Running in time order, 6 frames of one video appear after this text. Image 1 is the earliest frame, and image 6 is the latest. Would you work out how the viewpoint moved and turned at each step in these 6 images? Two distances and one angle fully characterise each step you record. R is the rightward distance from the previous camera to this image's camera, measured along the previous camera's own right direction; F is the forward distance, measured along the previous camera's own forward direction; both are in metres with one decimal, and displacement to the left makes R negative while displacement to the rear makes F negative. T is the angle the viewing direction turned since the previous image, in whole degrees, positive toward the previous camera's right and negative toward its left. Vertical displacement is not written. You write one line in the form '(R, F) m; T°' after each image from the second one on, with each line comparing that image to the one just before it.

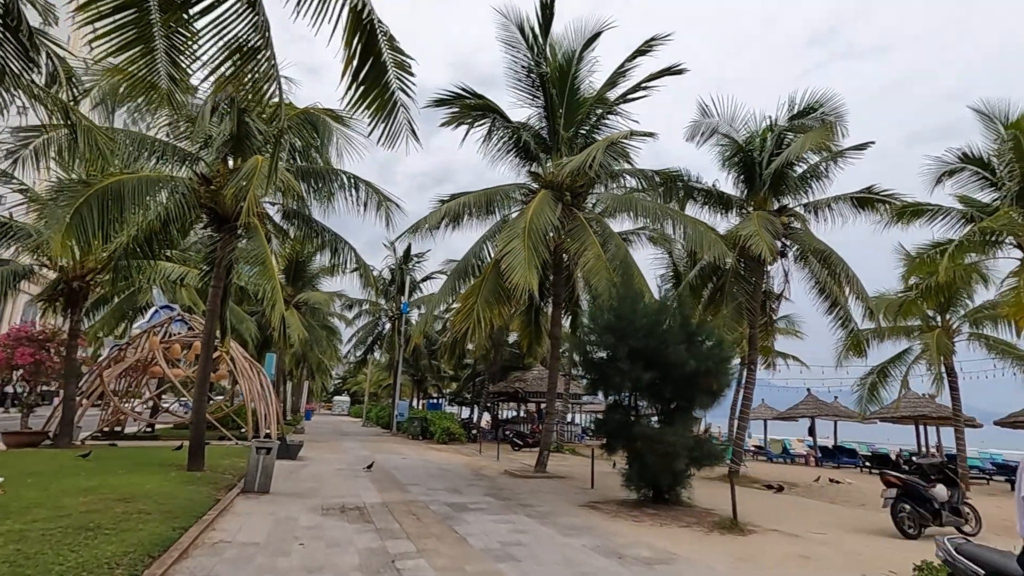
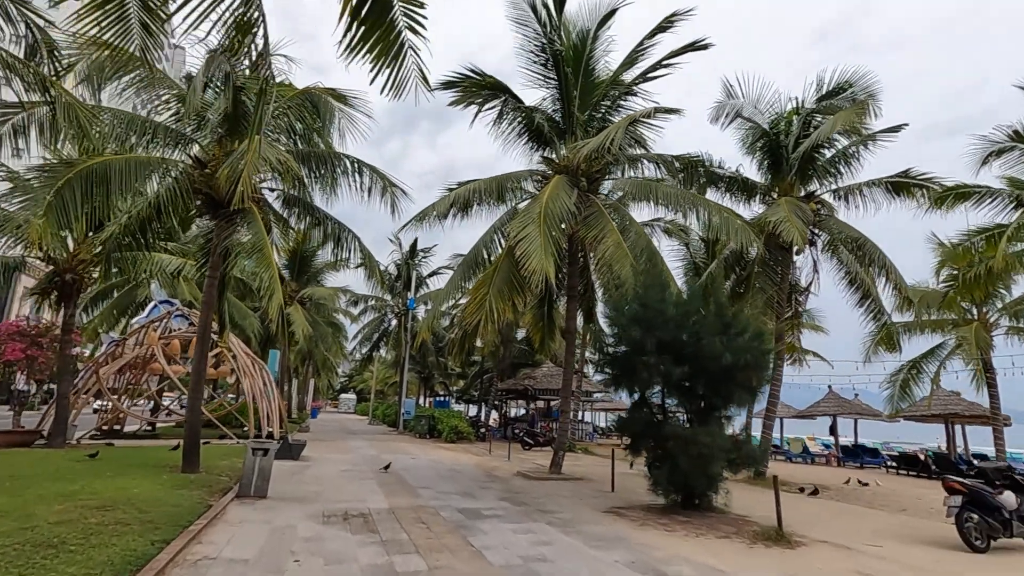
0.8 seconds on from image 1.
(-0.2, +0.8) m; -1°
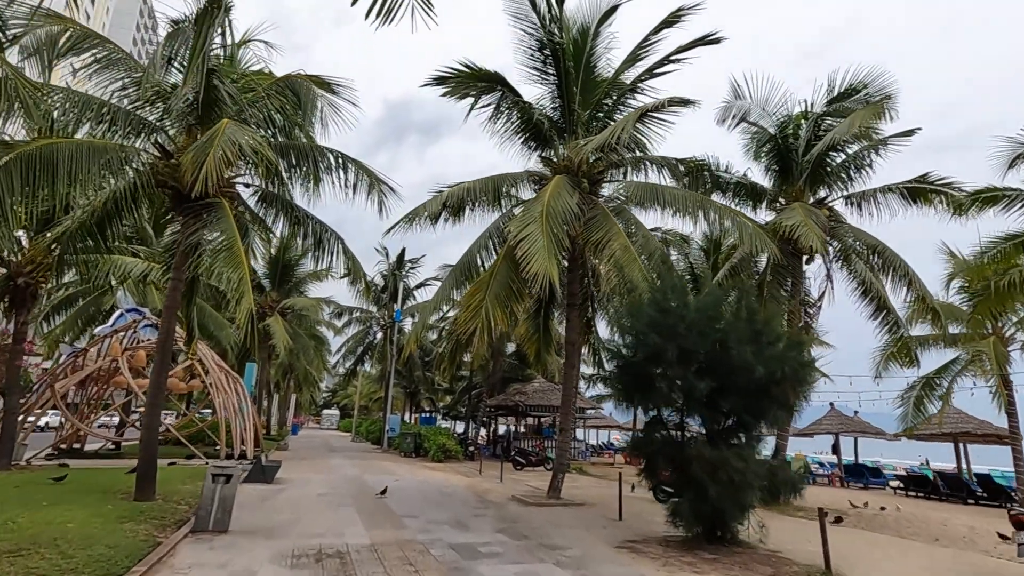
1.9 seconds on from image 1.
(-0.2, +1.1) m; +1°
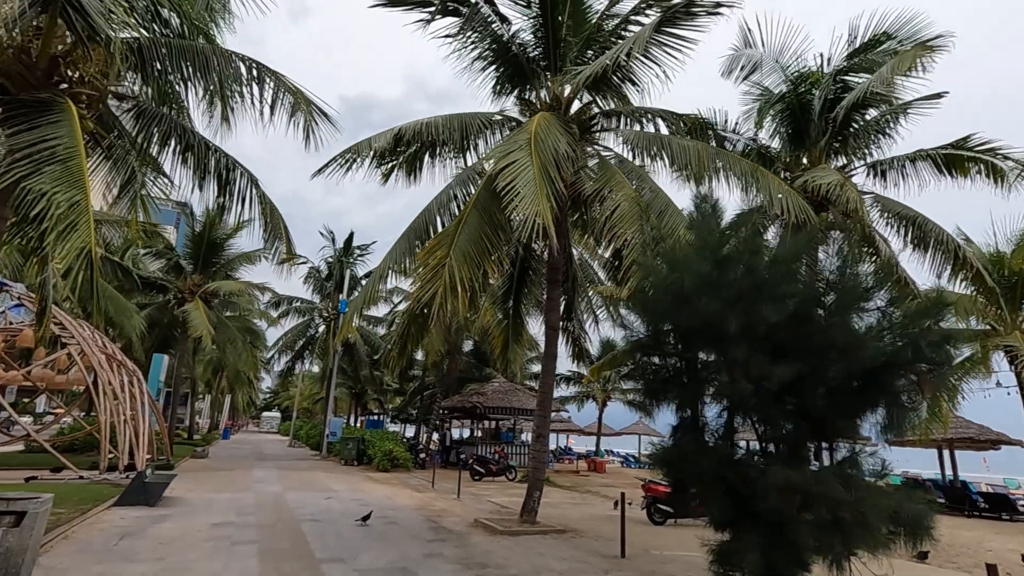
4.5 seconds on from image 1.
(-0.3, +2.9) m; +5°
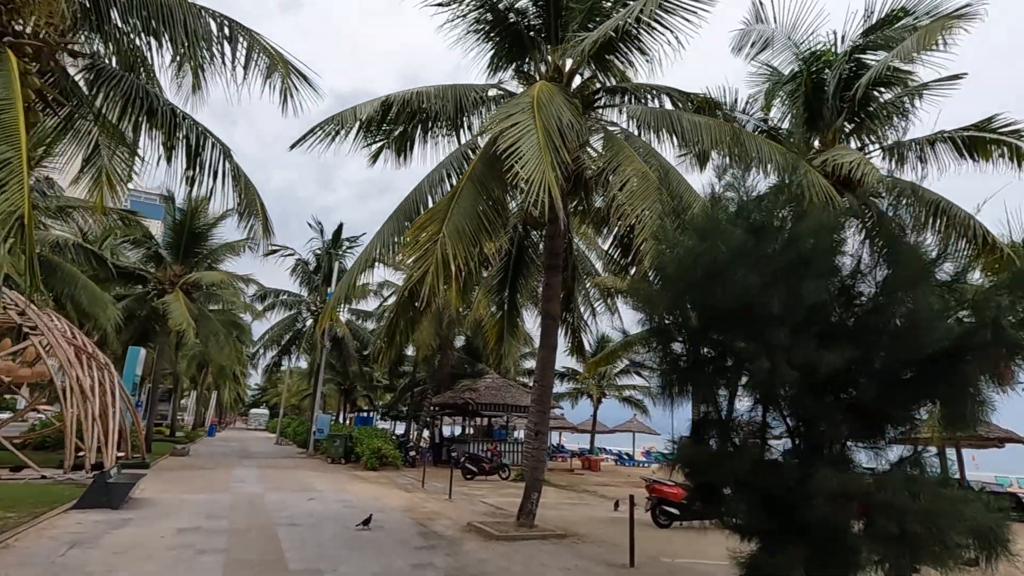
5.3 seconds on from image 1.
(-0.1, +0.8) m; +1°
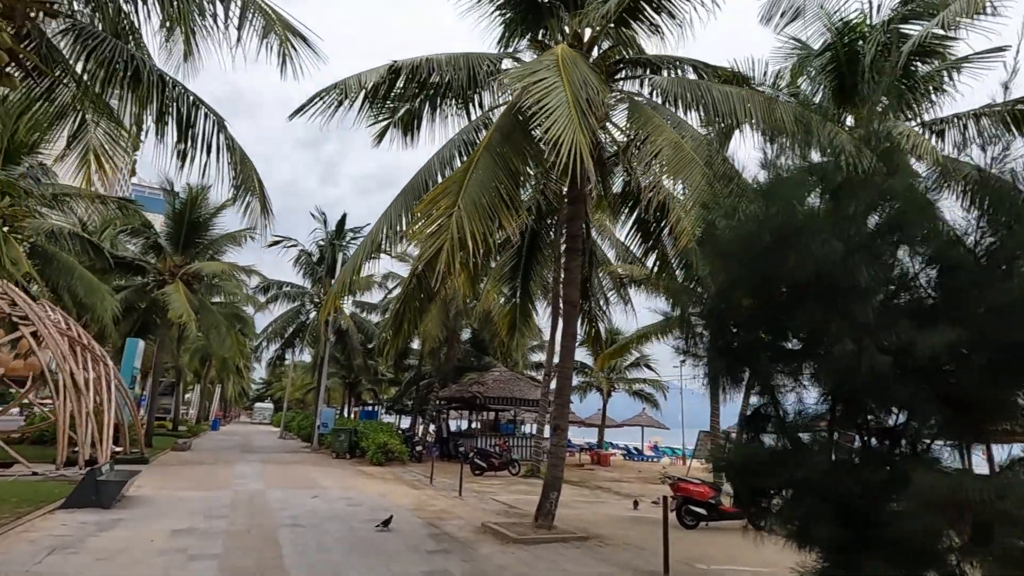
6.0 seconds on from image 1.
(-0.2, +0.7) m; 0°
